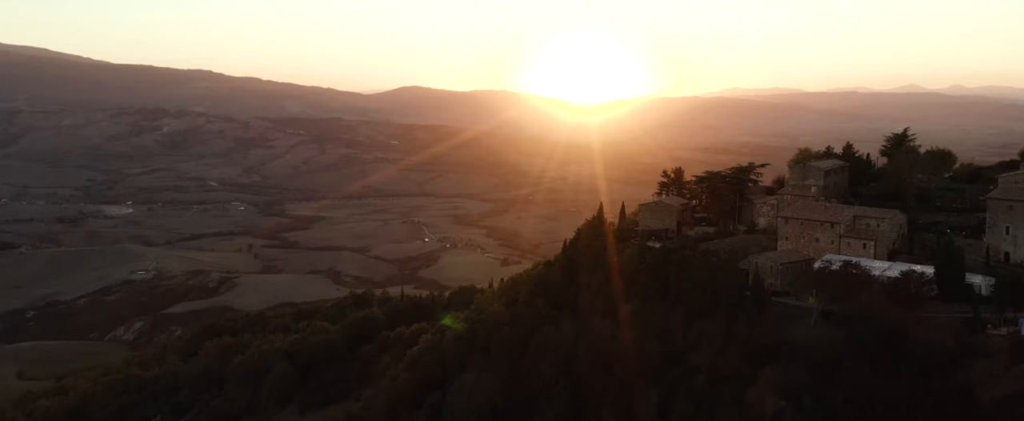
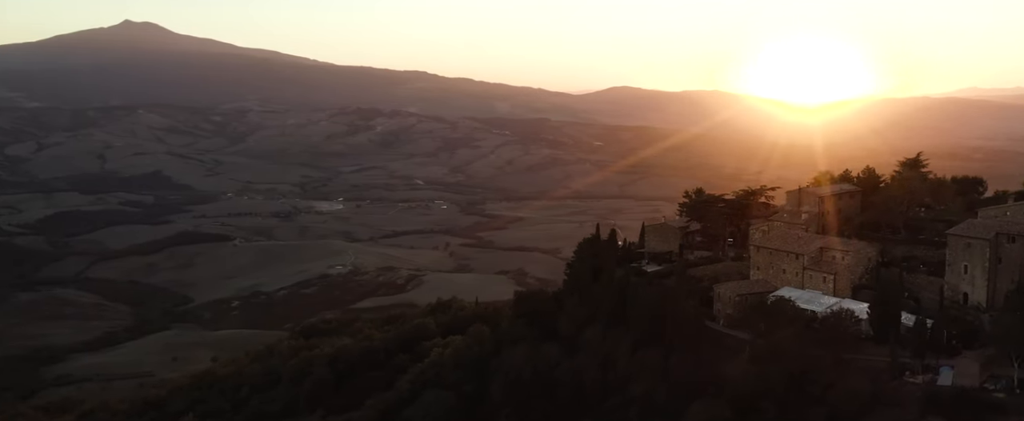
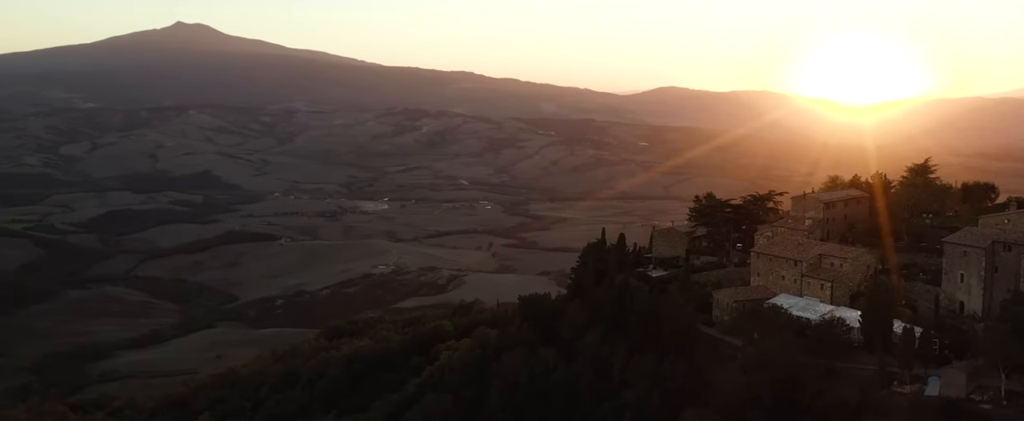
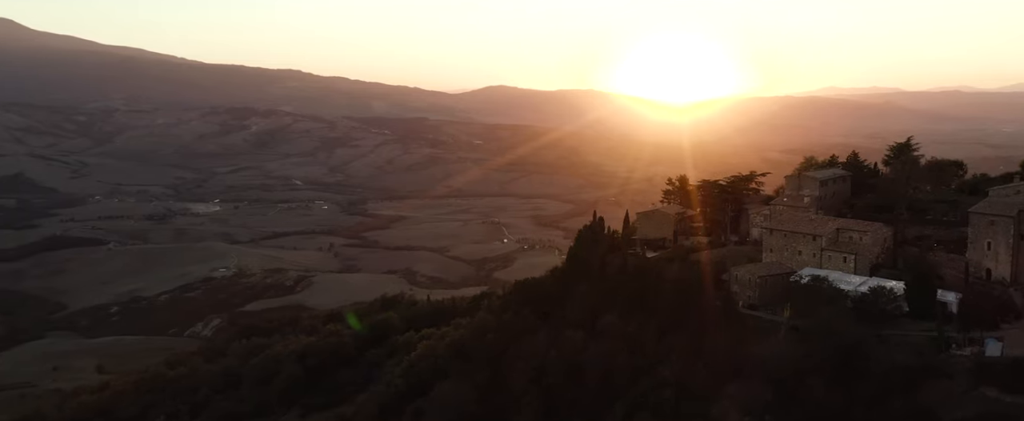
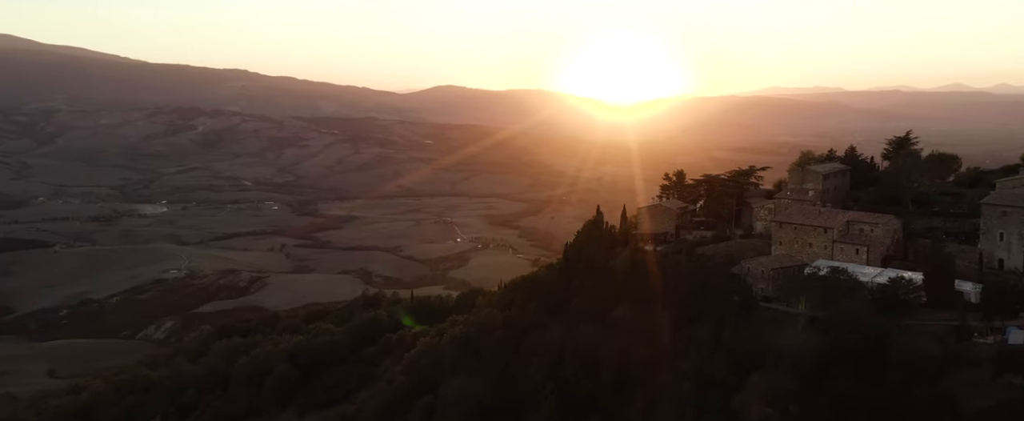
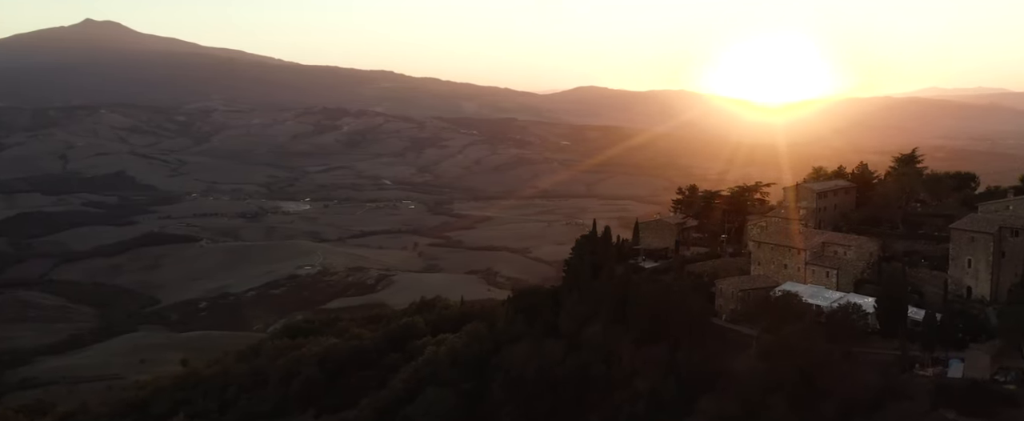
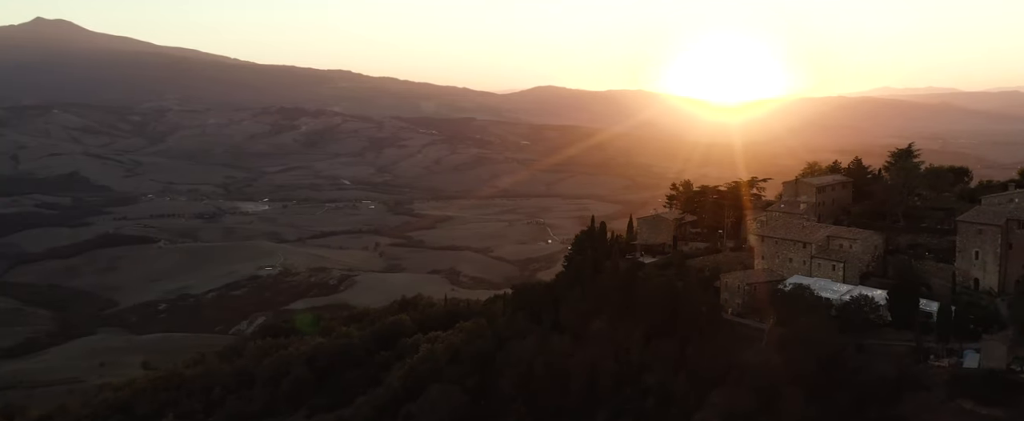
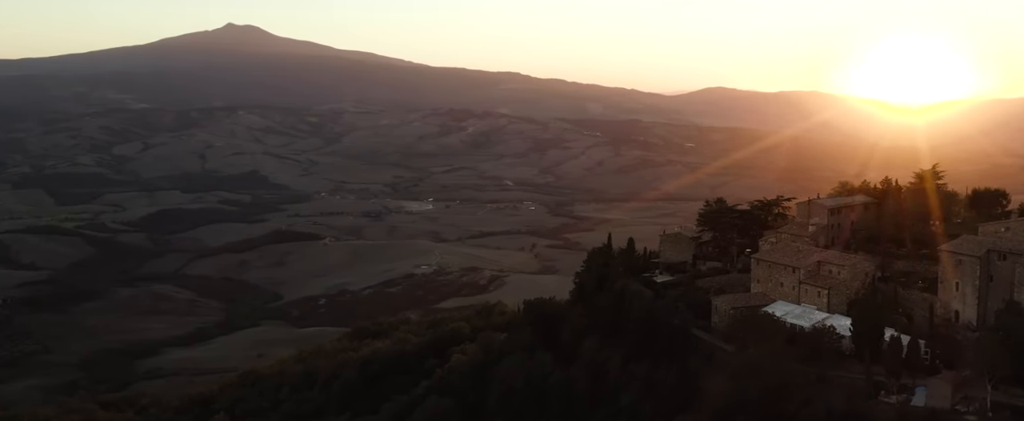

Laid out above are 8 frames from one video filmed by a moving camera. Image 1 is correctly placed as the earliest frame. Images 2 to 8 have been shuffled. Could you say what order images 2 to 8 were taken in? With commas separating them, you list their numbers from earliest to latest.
5, 4, 7, 6, 2, 3, 8
